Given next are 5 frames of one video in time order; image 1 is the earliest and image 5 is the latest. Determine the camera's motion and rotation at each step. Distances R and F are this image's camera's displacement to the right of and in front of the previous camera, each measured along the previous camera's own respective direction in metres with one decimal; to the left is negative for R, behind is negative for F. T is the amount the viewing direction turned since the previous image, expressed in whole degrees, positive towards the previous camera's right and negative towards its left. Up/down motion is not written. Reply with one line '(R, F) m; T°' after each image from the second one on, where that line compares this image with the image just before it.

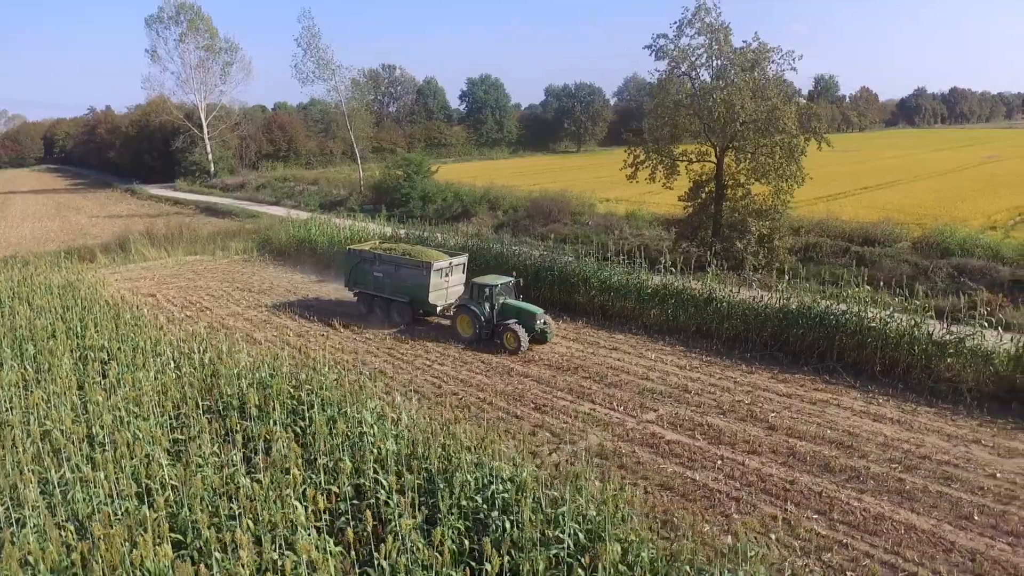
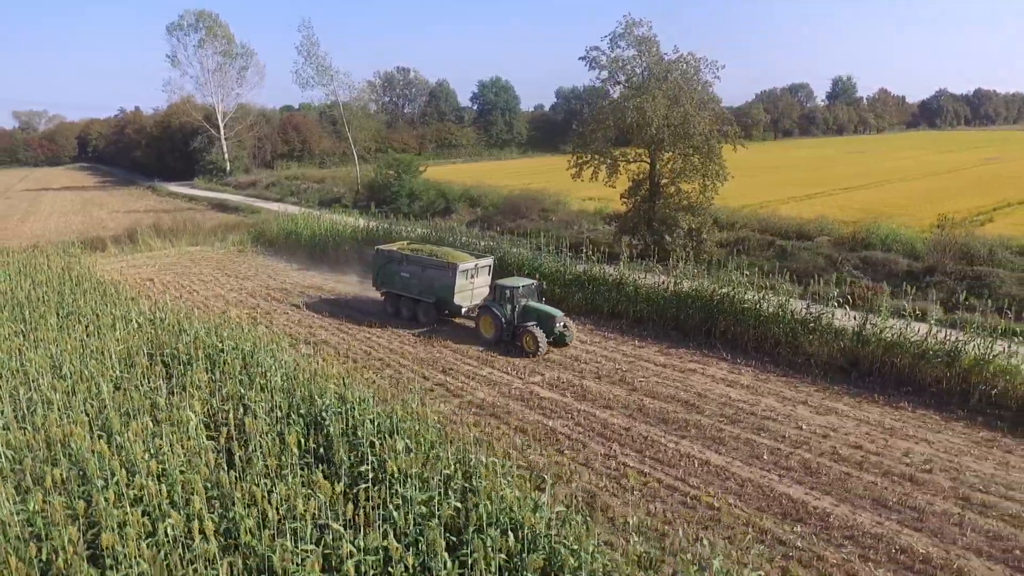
(+1.9, -1.6) m; -2°
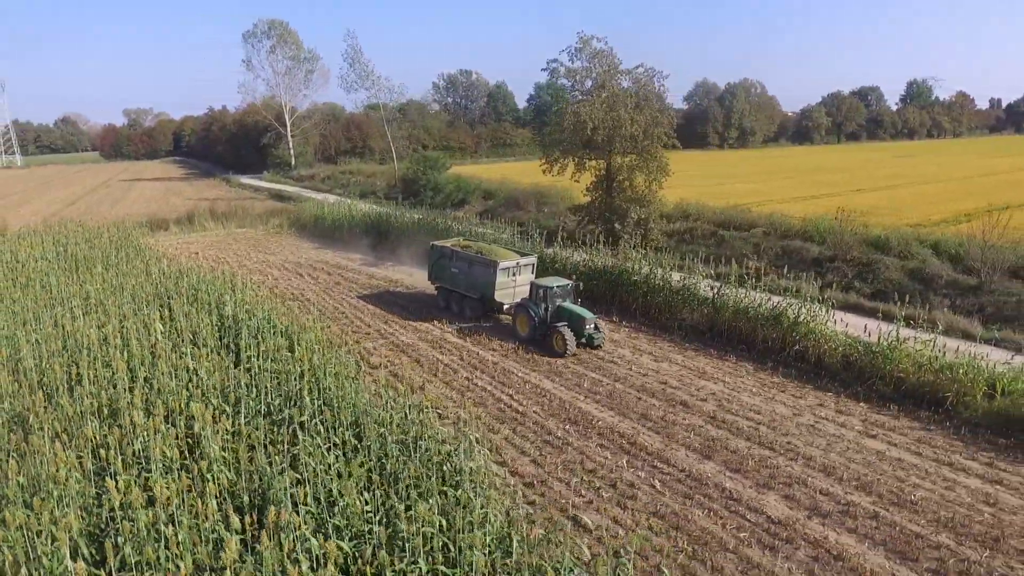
(+3.1, -2.5) m; -7°
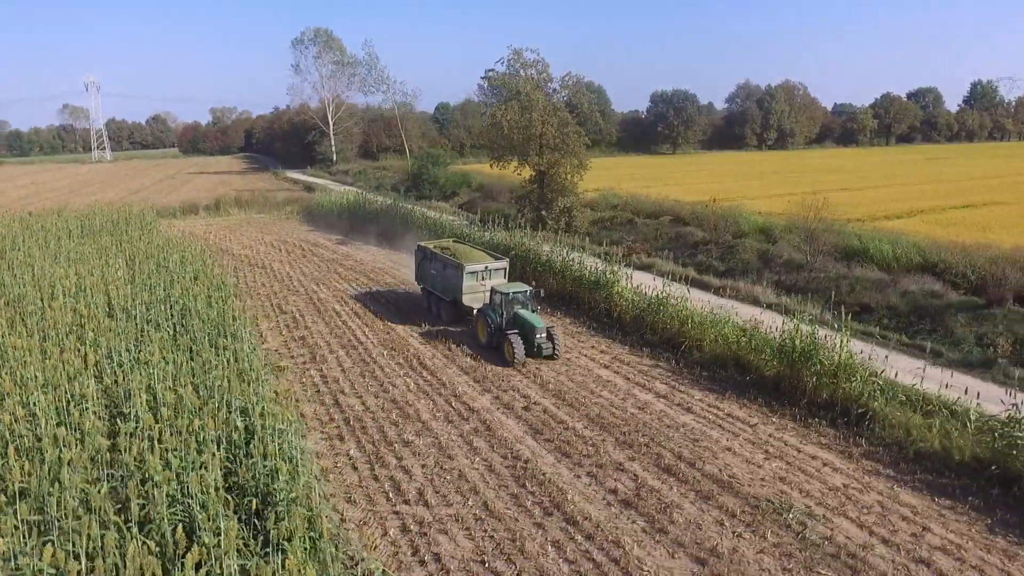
(+4.3, -2.7) m; -6°
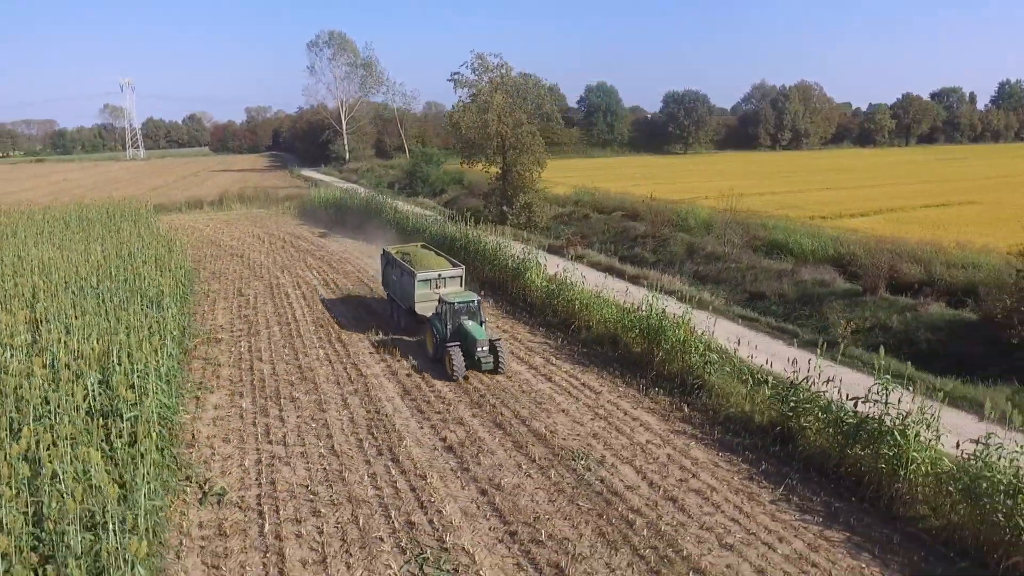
(+2.5, -1.2) m; -3°
